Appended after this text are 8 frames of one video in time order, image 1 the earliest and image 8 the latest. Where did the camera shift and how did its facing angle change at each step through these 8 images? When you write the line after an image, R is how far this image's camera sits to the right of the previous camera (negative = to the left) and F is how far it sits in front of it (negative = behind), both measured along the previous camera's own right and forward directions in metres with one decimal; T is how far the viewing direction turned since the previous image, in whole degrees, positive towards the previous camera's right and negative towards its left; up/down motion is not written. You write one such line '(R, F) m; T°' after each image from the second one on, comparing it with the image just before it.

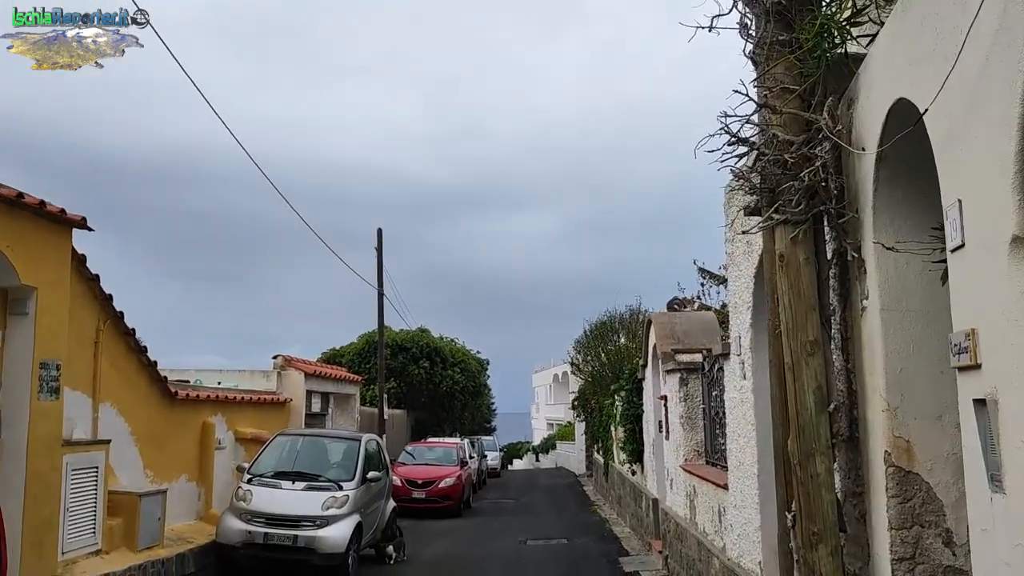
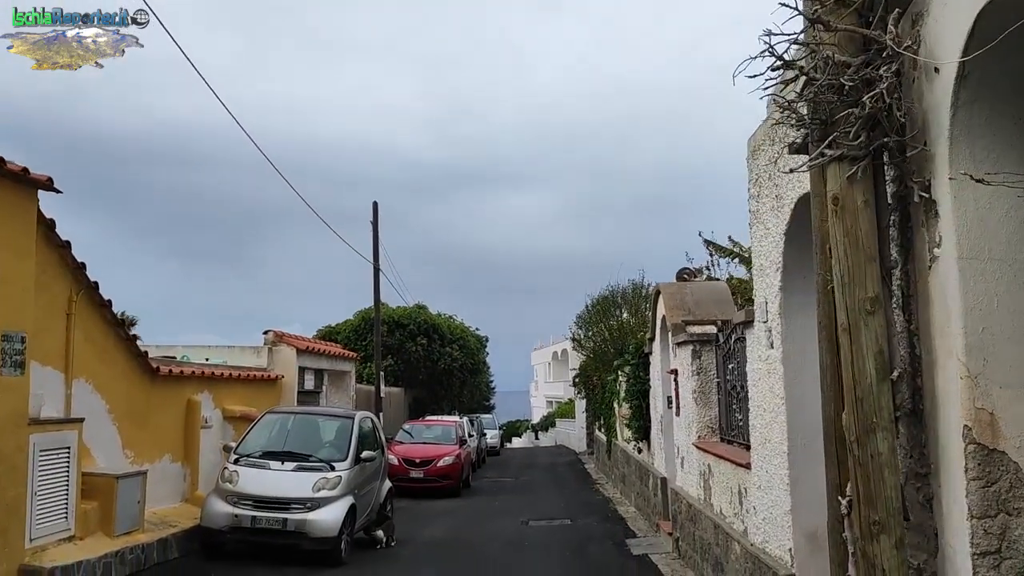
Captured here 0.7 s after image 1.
(0.0, +0.6) m; 0°
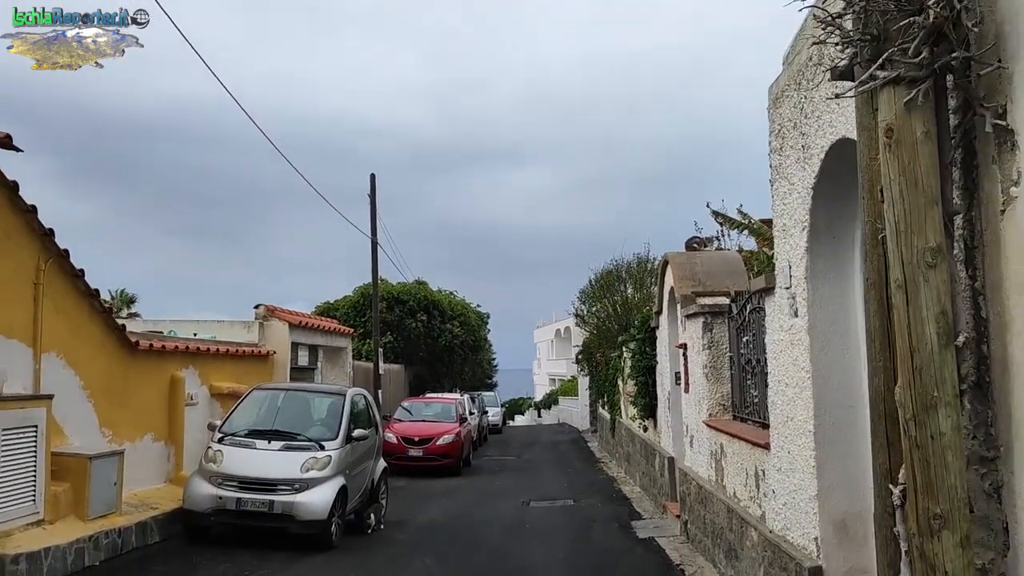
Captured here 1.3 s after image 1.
(0.0, +0.6) m; 0°
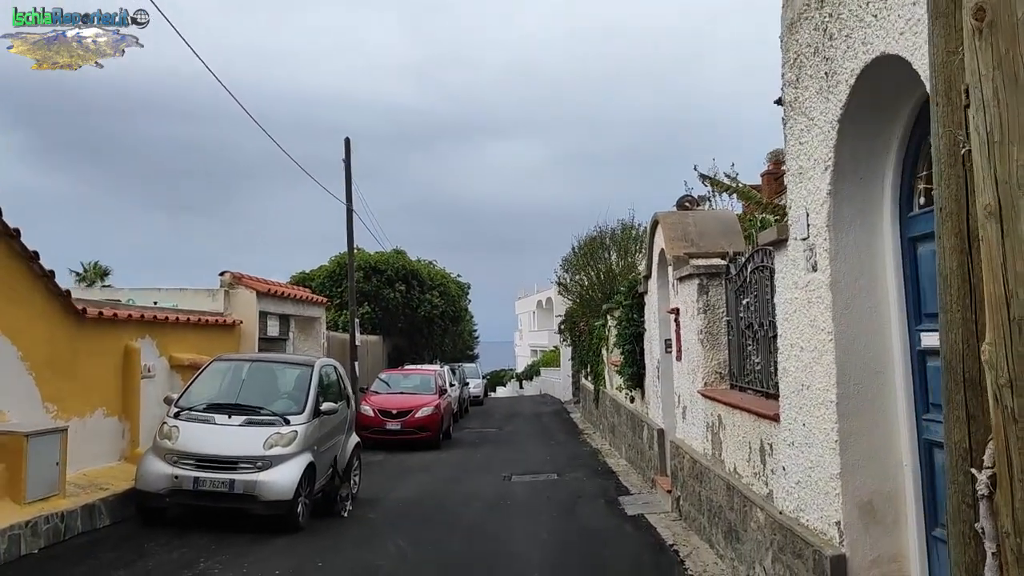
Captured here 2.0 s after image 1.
(0.0, +0.7) m; +1°
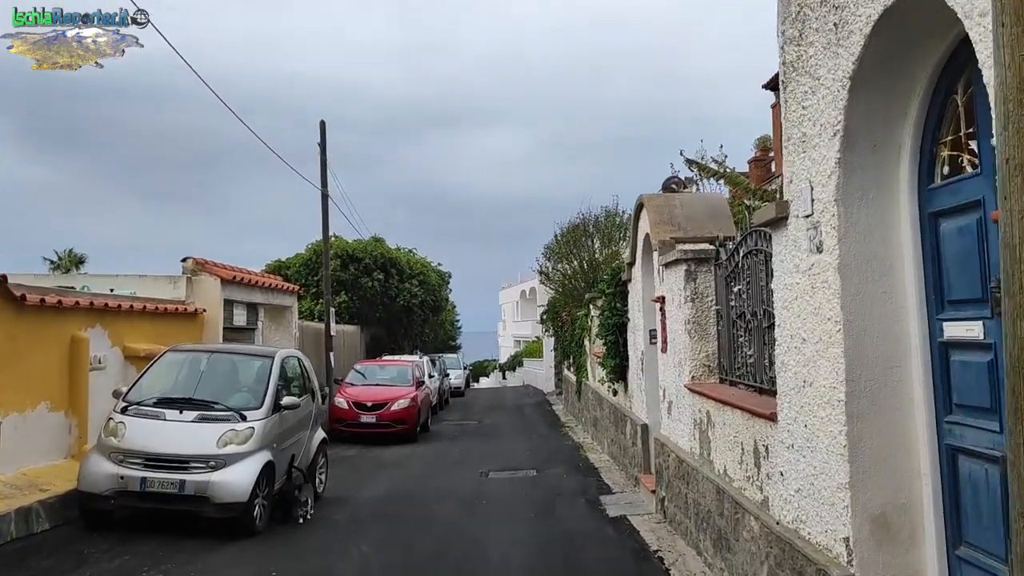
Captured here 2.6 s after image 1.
(+0.1, +0.6) m; +1°
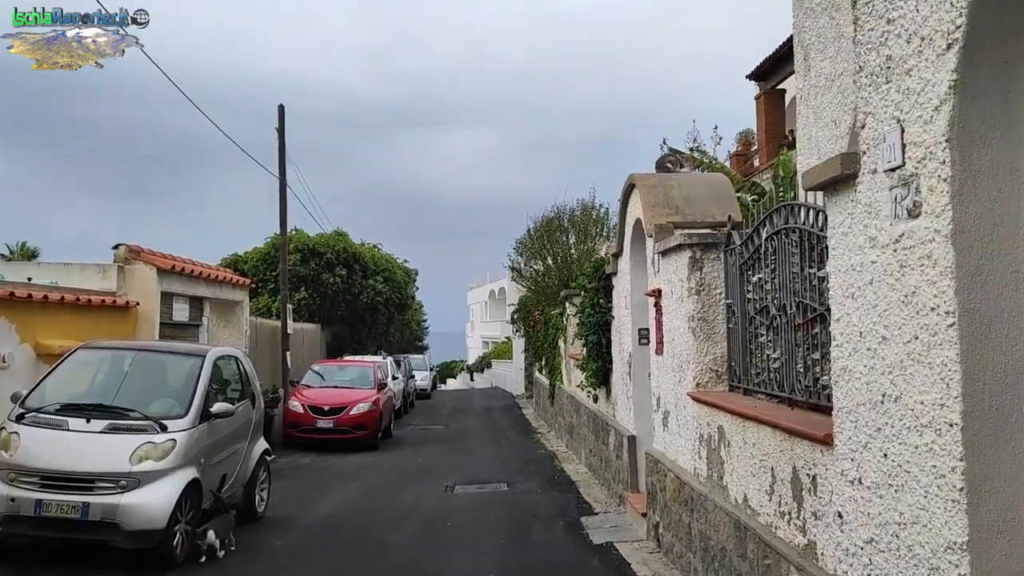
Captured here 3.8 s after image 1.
(0.0, +1.2) m; +2°
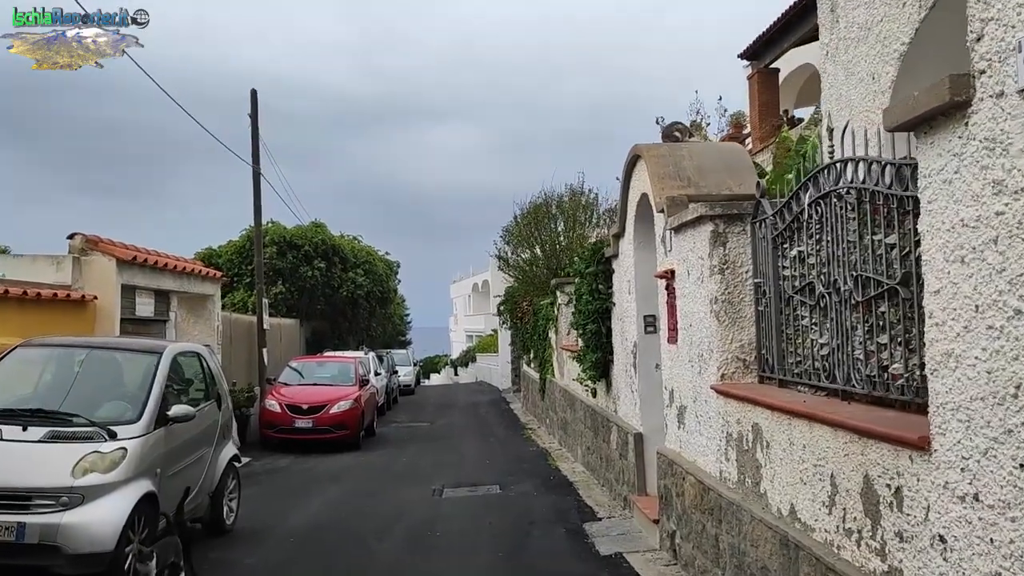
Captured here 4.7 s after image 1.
(-0.1, +0.8) m; +1°
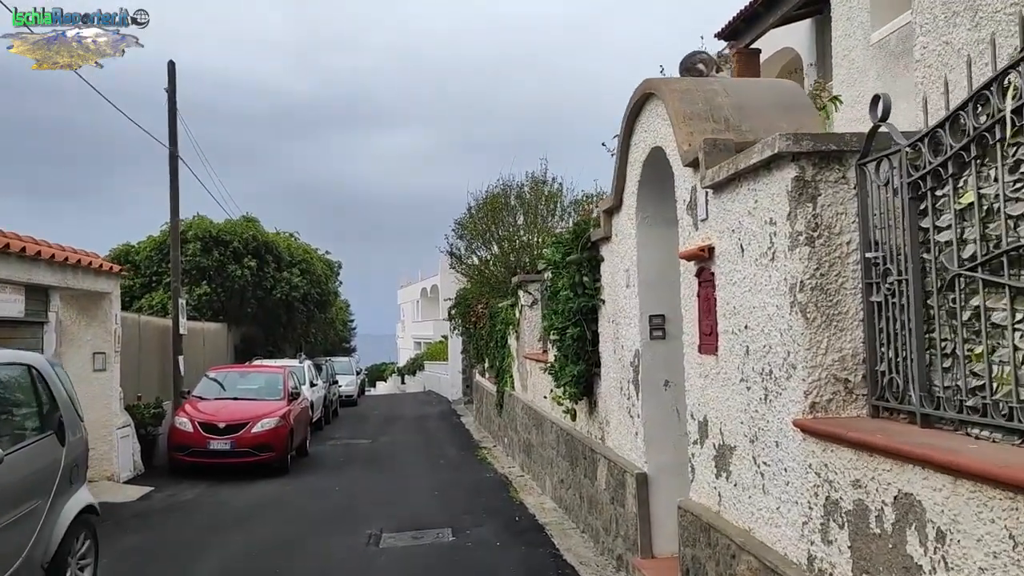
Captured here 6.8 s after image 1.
(-0.1, +2.0) m; +3°
